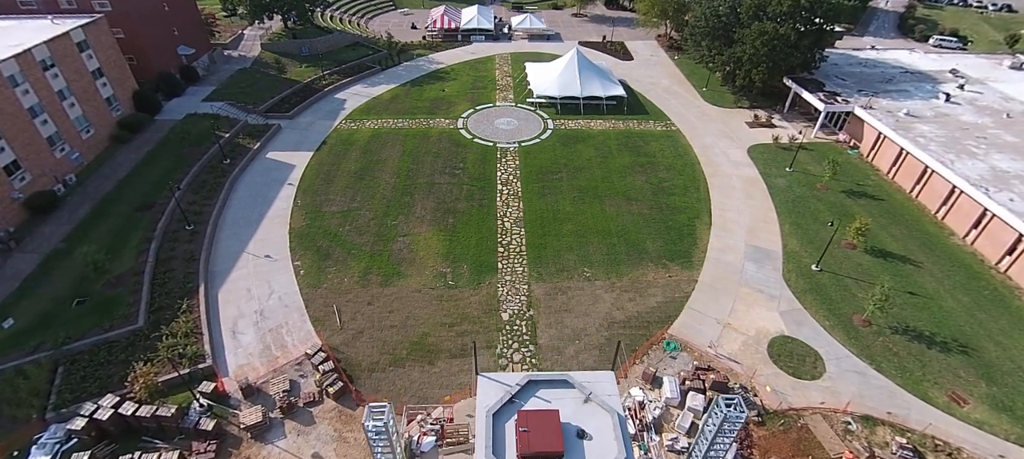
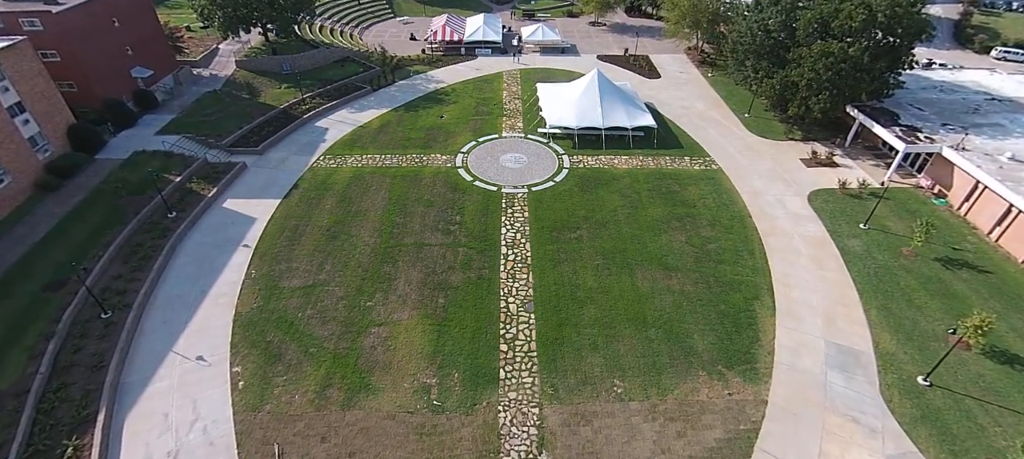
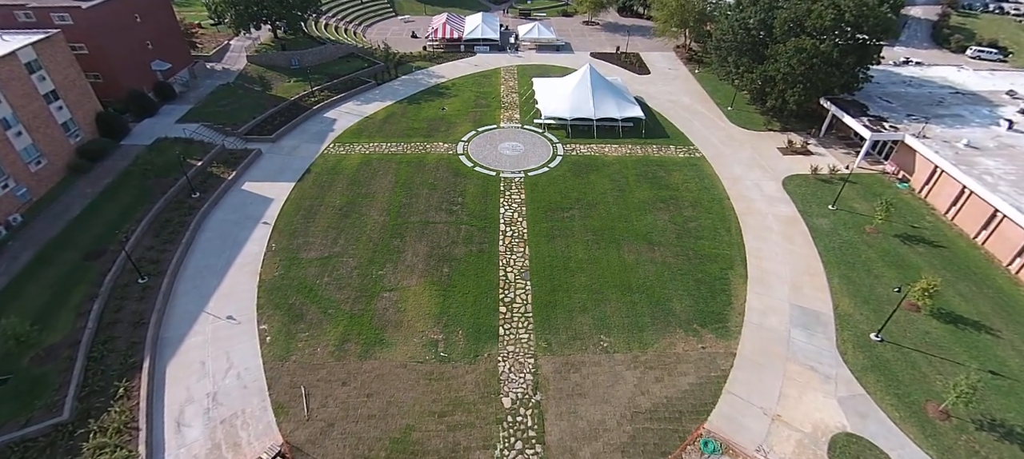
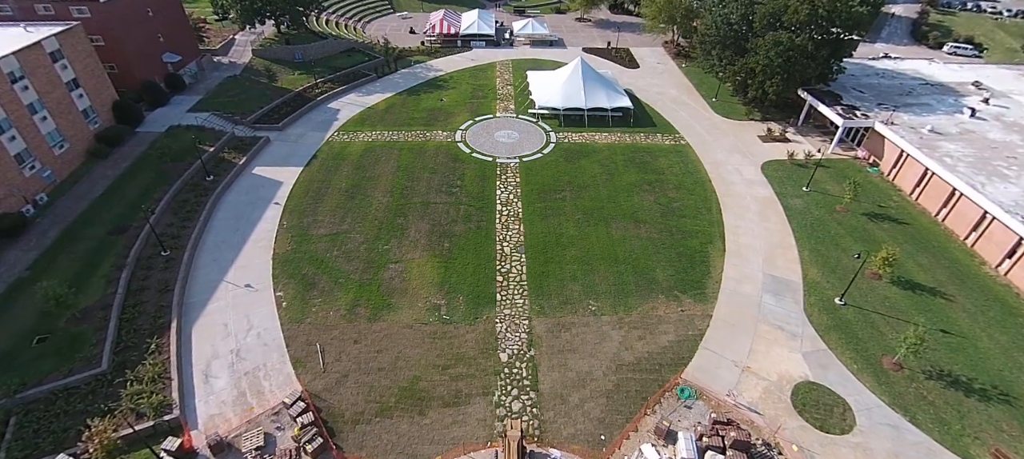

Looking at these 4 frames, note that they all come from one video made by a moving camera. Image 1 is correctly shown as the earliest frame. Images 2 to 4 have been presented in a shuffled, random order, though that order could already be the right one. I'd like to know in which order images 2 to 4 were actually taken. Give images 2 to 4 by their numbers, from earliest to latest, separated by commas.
4, 3, 2
